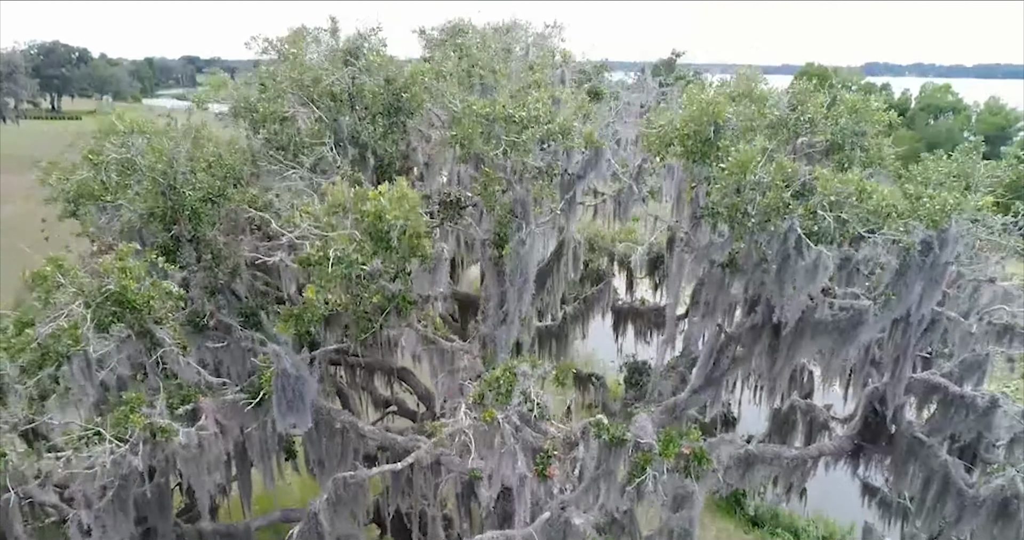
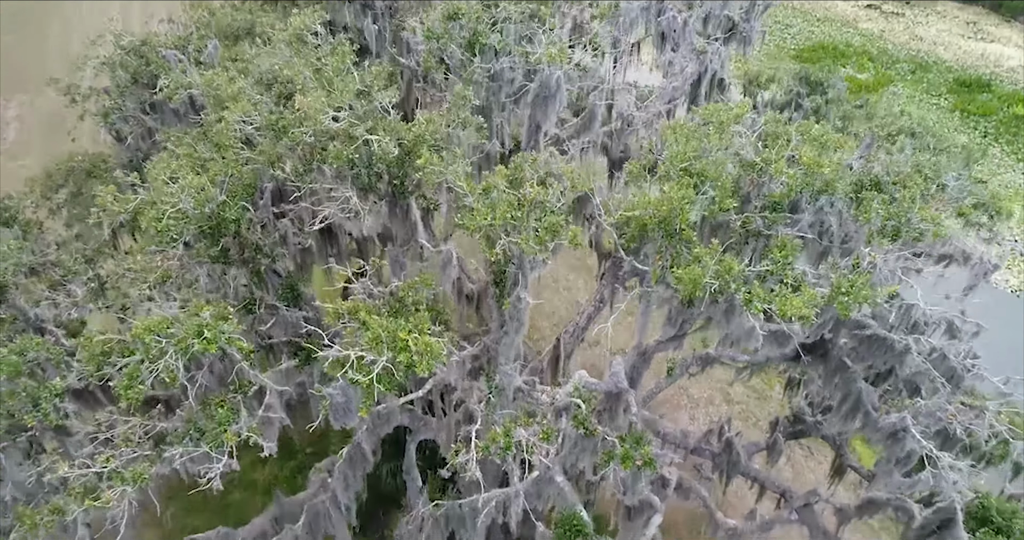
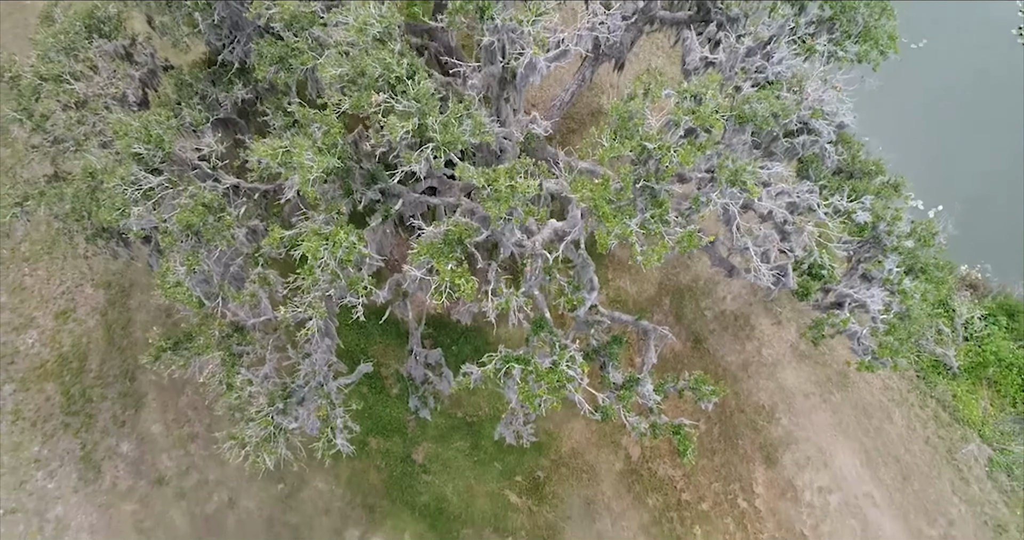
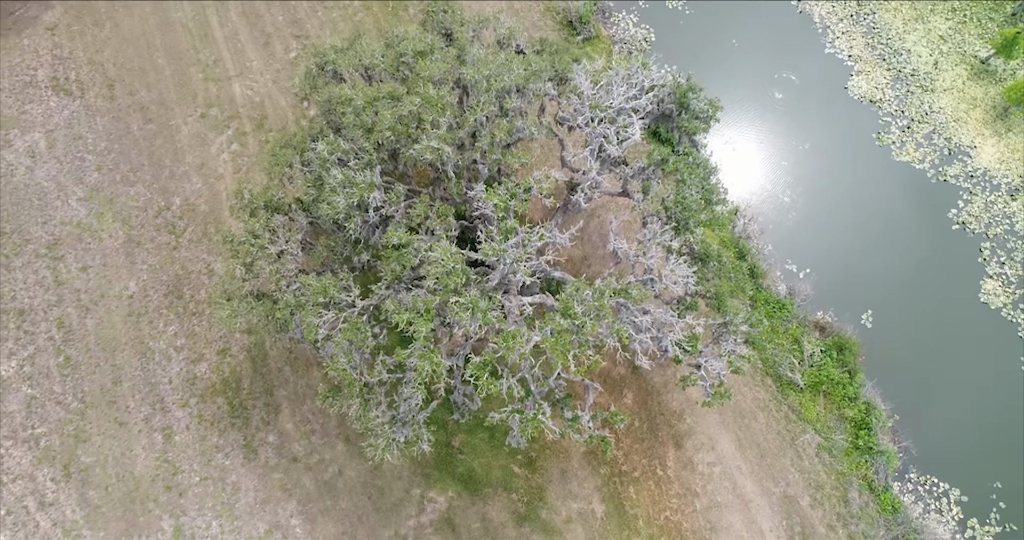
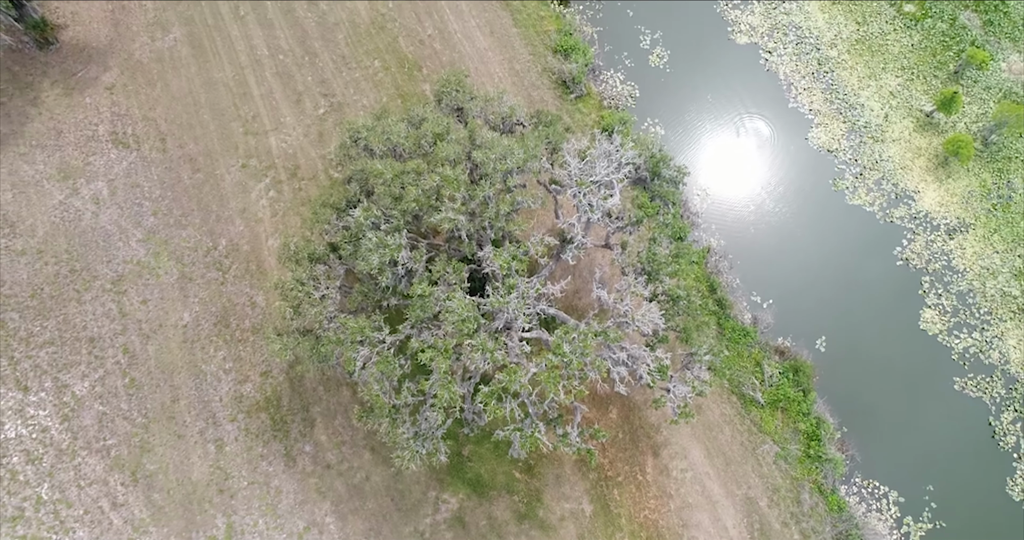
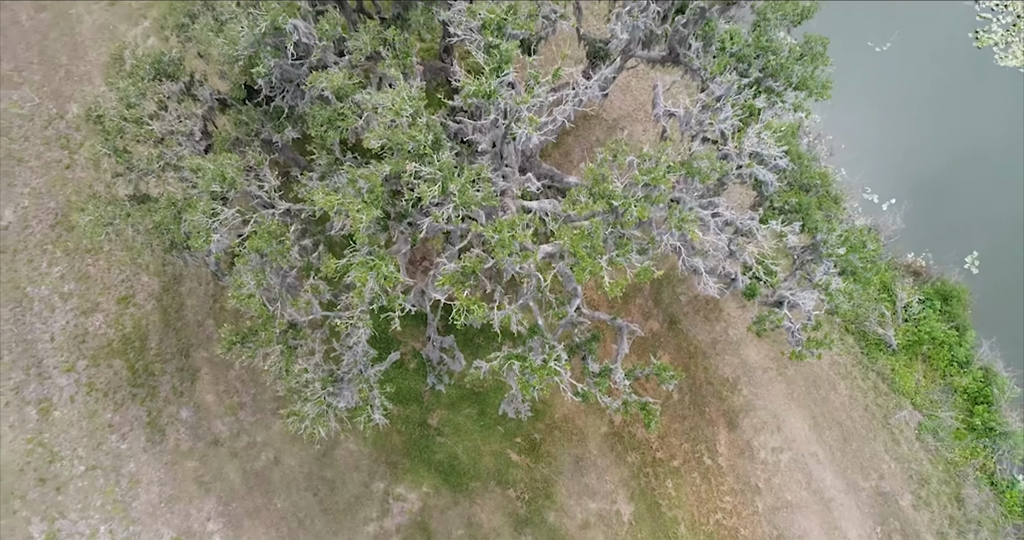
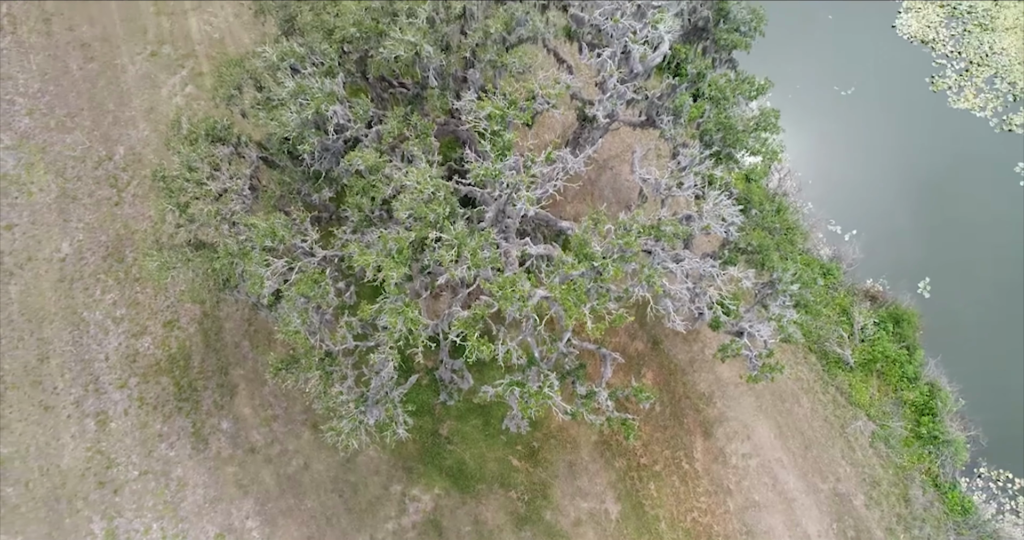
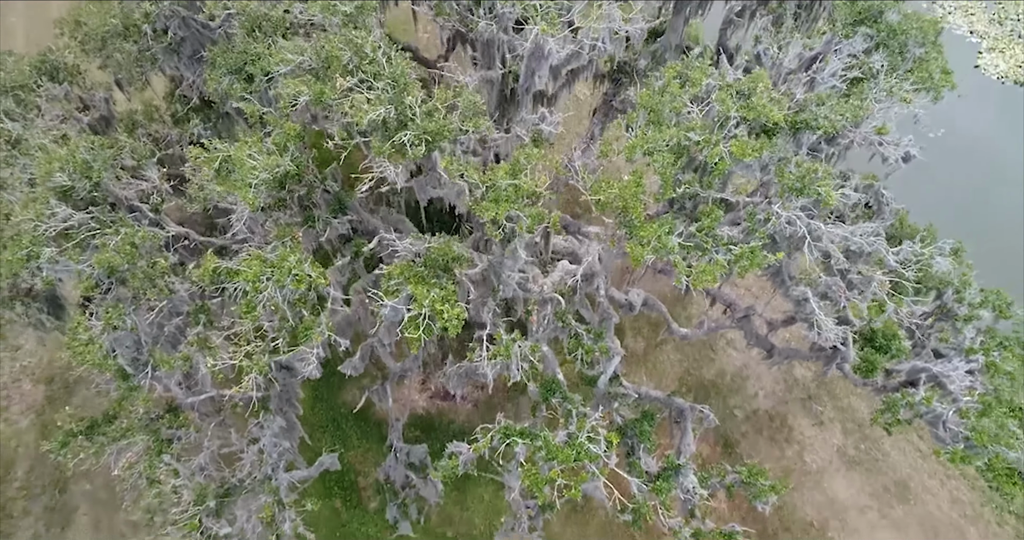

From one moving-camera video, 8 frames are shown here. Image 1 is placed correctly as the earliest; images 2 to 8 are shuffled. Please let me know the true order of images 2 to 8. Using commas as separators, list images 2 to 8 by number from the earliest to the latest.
2, 8, 3, 6, 7, 4, 5
